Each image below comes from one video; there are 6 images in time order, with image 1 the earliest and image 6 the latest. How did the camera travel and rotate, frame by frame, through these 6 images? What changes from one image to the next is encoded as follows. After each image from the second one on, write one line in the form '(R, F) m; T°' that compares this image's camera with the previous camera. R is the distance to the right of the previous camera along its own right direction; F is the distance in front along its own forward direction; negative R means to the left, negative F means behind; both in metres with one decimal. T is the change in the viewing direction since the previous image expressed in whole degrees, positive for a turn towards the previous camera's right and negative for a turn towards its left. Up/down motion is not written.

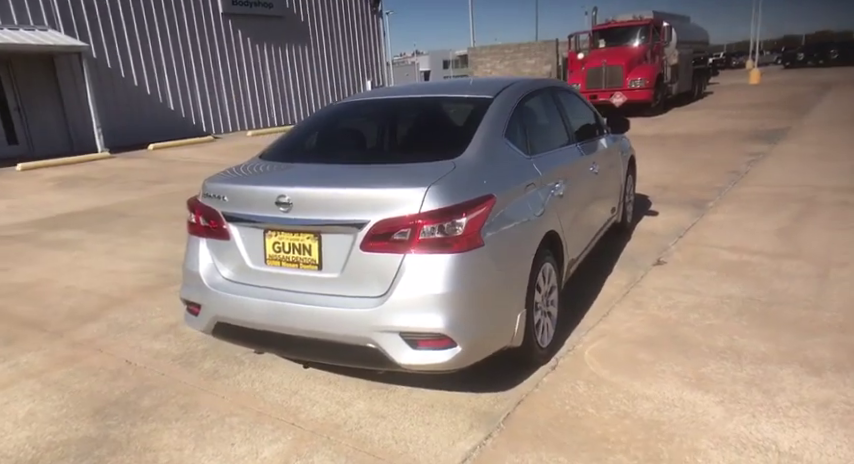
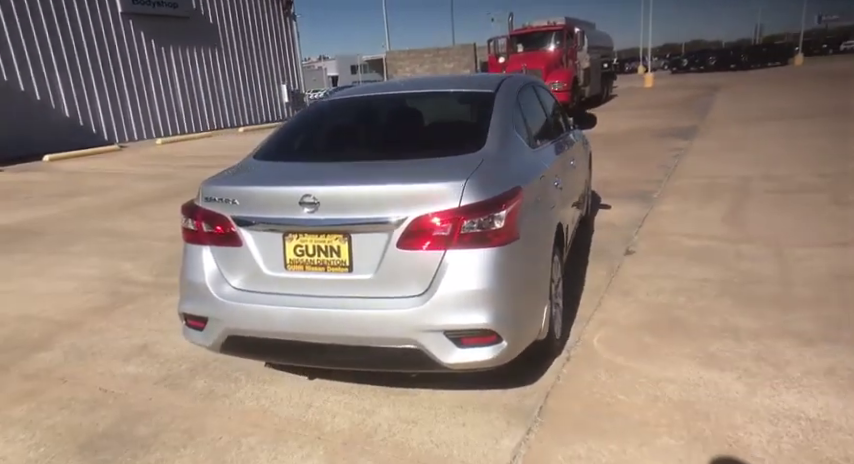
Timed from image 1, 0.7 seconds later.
(-0.5, +0.1) m; +8°
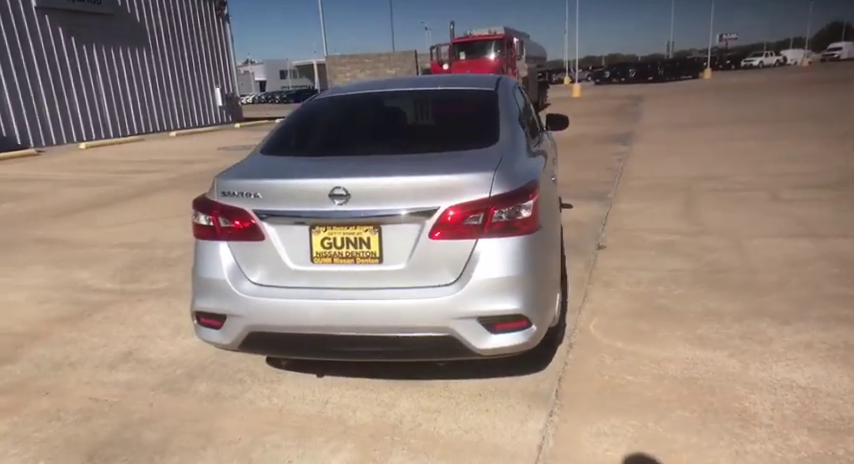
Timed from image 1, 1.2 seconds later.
(-0.4, 0.0) m; +7°
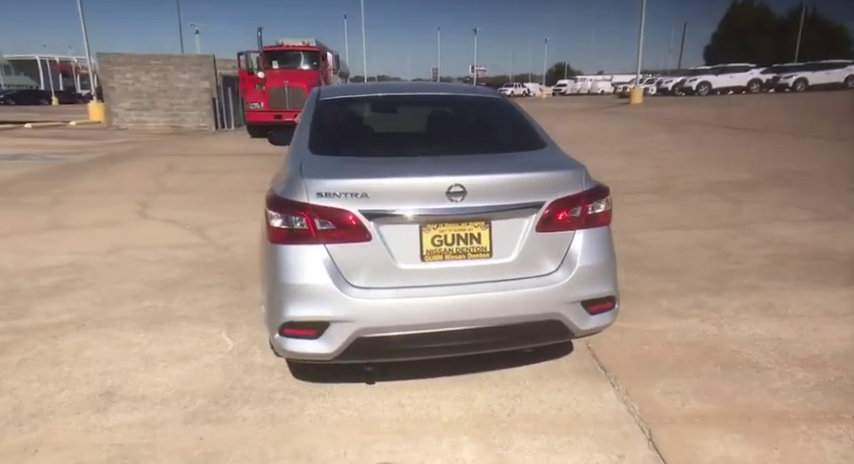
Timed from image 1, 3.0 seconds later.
(-1.4, +0.2) m; +22°
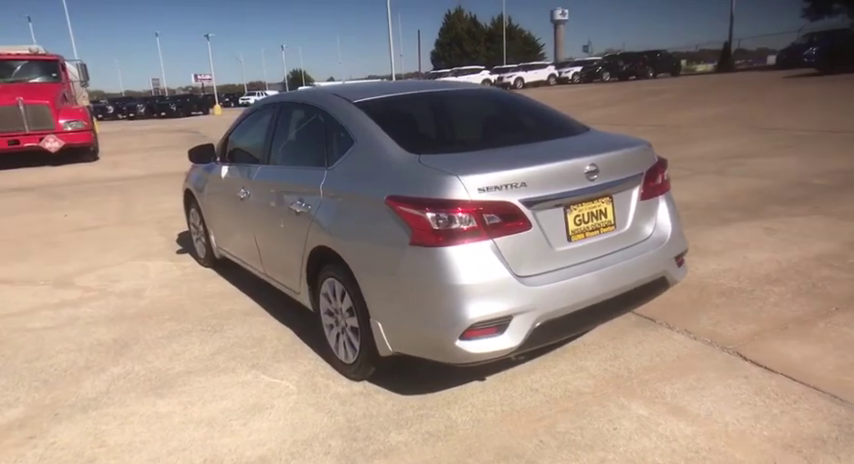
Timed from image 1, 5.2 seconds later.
(-1.6, +0.3) m; +23°
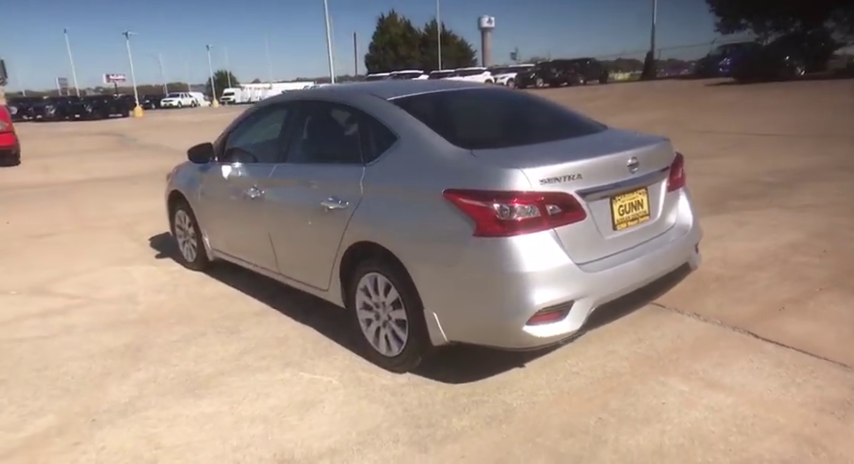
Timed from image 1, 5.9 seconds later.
(-0.6, -0.1) m; +6°
